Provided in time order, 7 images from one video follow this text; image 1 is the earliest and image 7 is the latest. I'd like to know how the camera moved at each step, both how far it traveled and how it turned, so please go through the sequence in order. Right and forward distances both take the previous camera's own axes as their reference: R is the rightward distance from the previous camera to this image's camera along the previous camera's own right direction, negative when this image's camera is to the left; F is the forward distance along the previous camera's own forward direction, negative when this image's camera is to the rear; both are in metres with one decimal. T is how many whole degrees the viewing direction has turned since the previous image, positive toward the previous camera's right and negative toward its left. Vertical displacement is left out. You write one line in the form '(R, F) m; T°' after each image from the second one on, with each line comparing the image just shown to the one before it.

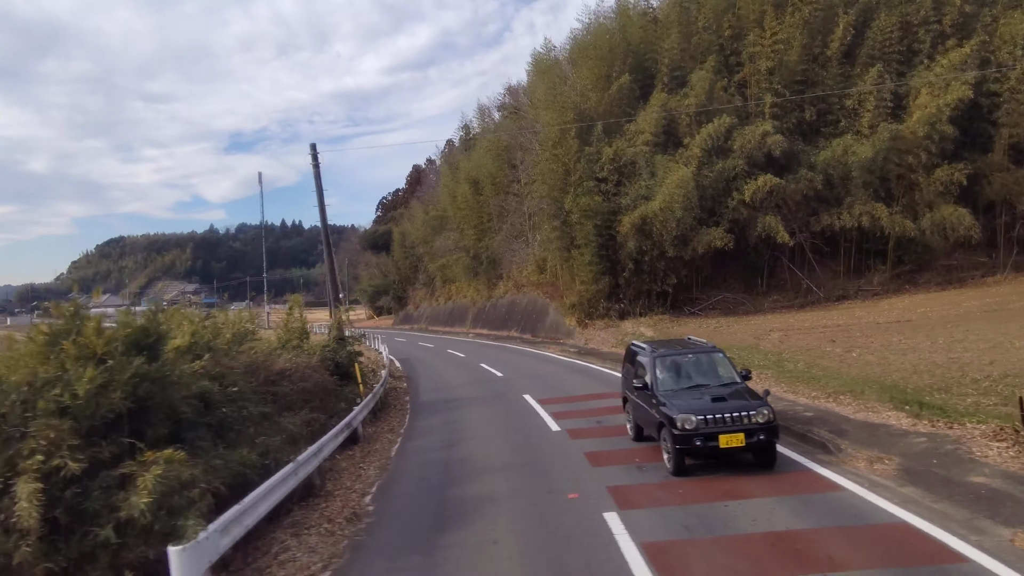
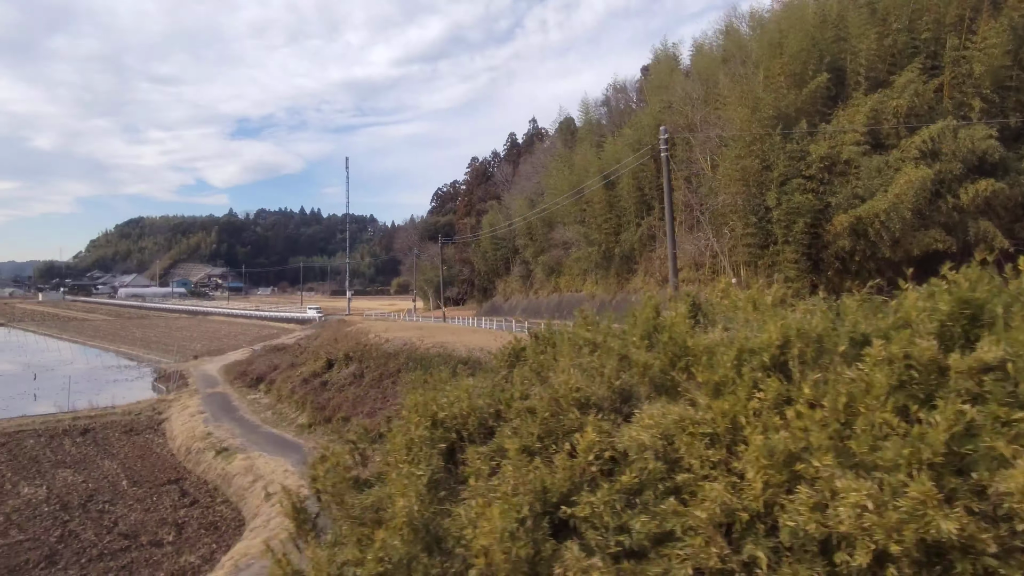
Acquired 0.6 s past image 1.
(-5.5, 0.0) m; 0°
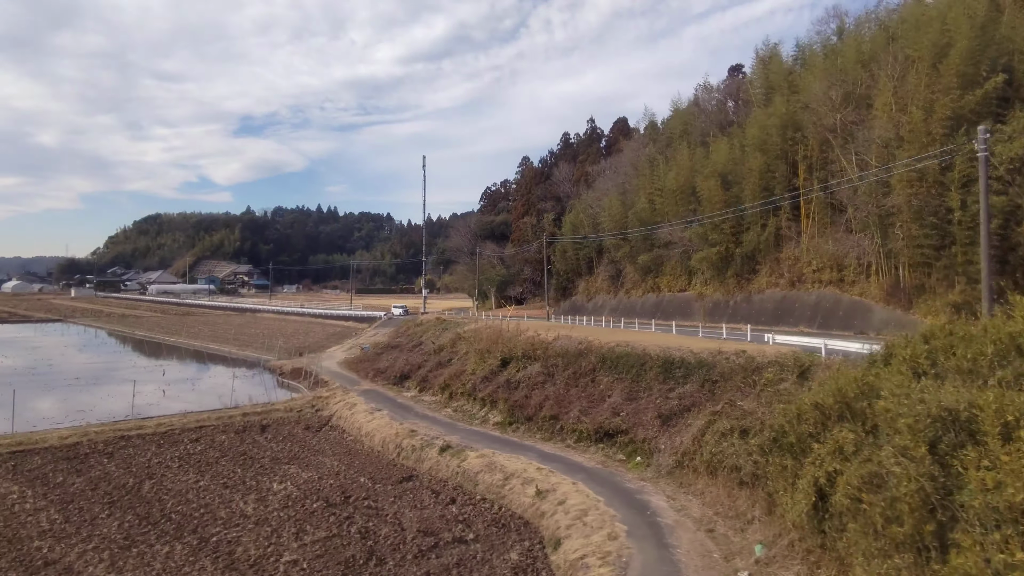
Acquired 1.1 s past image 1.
(-5.1, 0.0) m; 0°
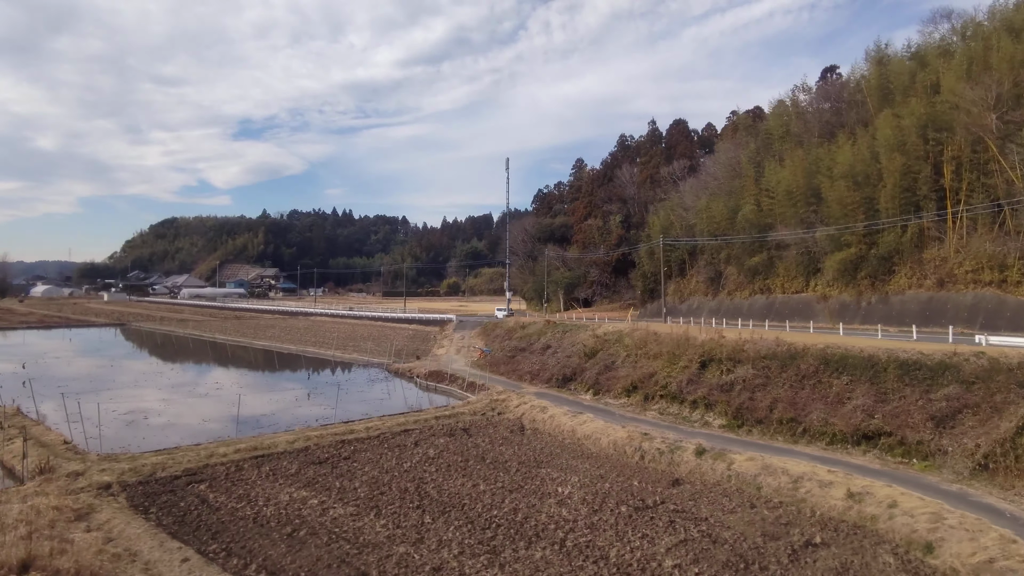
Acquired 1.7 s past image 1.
(-5.8, 0.0) m; 0°
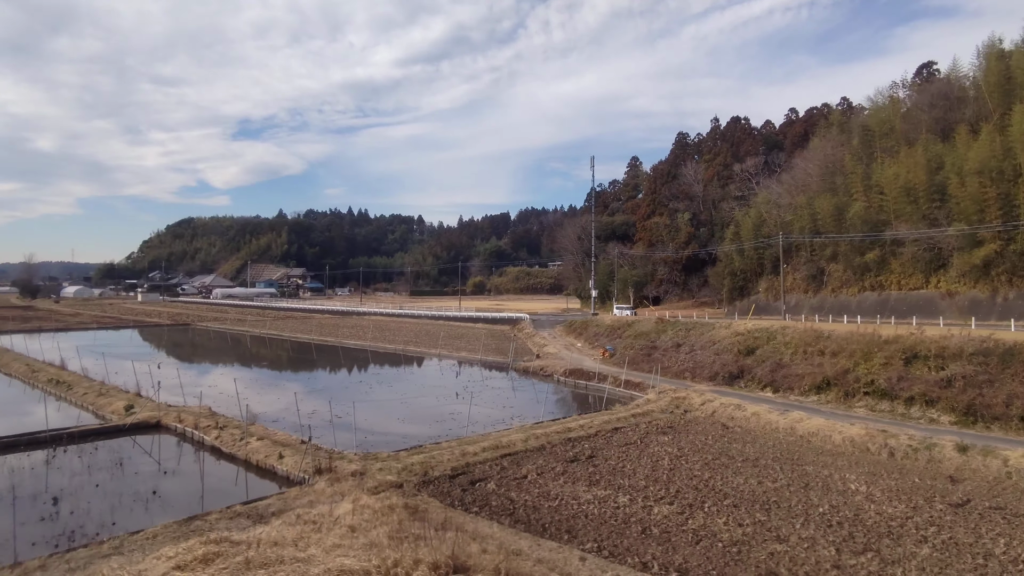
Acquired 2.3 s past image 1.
(-5.9, +0.1) m; 0°
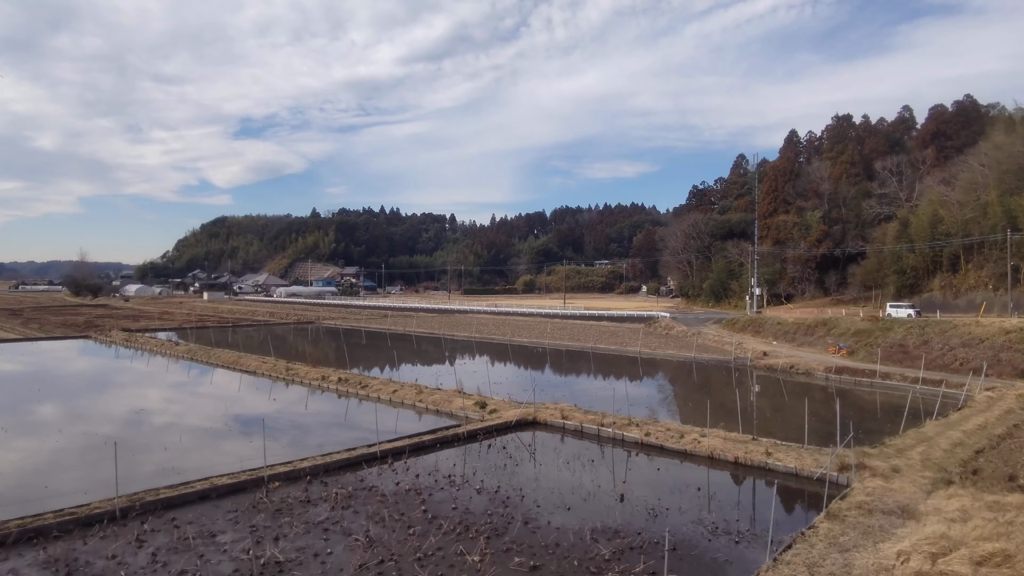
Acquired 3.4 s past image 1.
(-11.3, 0.0) m; 0°
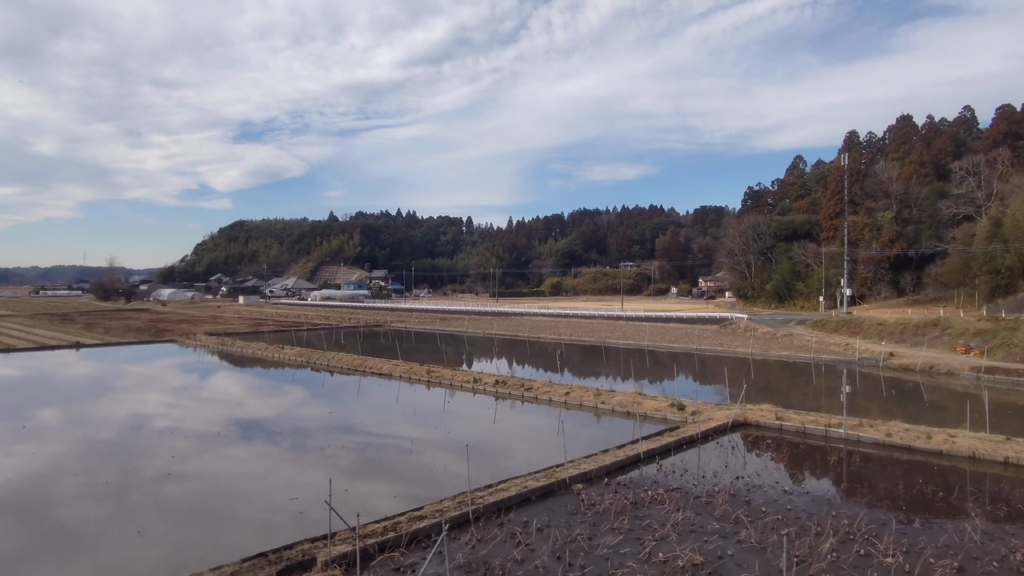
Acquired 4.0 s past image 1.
(-6.3, +0.1) m; 0°
